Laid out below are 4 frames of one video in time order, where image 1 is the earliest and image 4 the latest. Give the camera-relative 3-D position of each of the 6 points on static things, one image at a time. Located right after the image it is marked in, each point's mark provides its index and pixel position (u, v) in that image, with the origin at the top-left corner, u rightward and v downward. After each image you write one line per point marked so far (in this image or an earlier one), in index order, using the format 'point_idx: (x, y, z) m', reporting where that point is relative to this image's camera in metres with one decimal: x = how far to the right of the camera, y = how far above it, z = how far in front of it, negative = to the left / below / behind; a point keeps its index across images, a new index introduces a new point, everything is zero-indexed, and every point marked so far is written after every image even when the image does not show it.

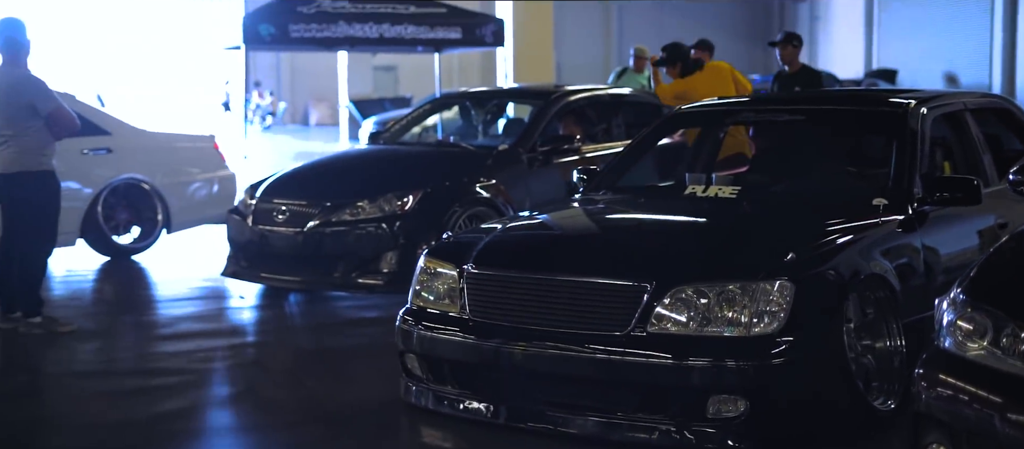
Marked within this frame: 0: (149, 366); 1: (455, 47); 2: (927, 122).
0: (-1.8, -0.7, +6.3) m
1: (-0.6, +2.1, +14.5) m
2: (+1.9, +0.5, +5.9) m
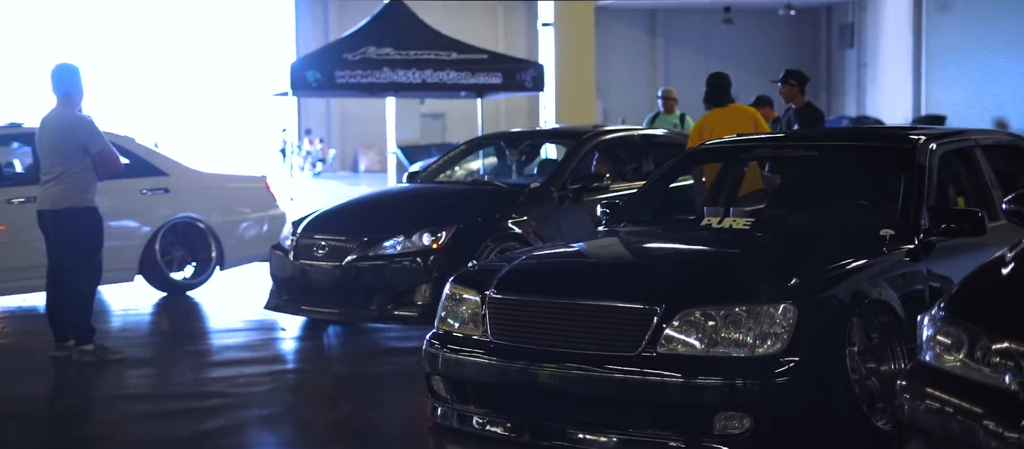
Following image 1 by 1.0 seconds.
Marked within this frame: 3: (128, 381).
0: (-1.7, -0.9, +6.7) m
1: (-0.2, +1.6, +14.9) m
2: (+2.1, +0.3, +6.1) m
3: (-2.1, -0.9, +6.9) m
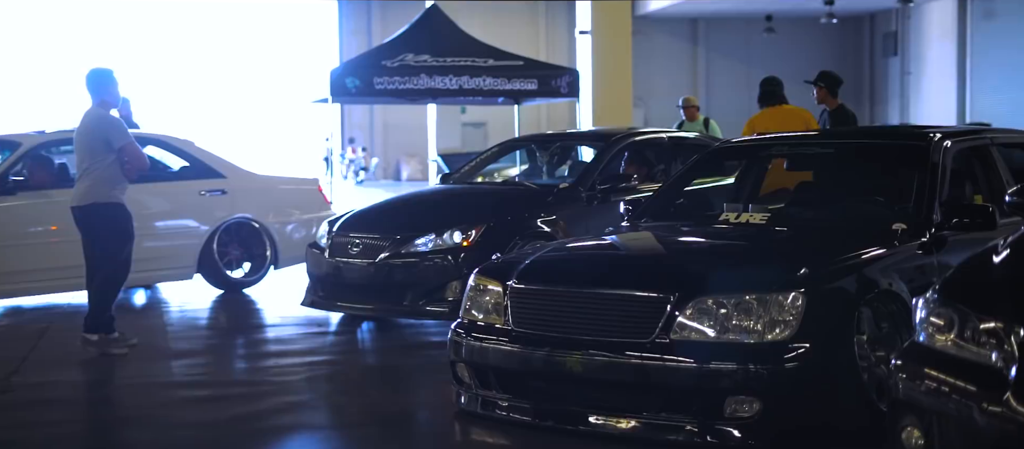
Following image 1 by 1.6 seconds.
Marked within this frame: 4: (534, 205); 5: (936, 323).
0: (-1.6, -0.8, +6.9) m
1: (+0.3, +1.5, +15.1) m
2: (+2.2, +0.4, +6.3) m
3: (-2.0, -0.8, +7.2) m
4: (+0.1, +0.1, +8.6) m
5: (+1.3, -0.3, +4.0) m
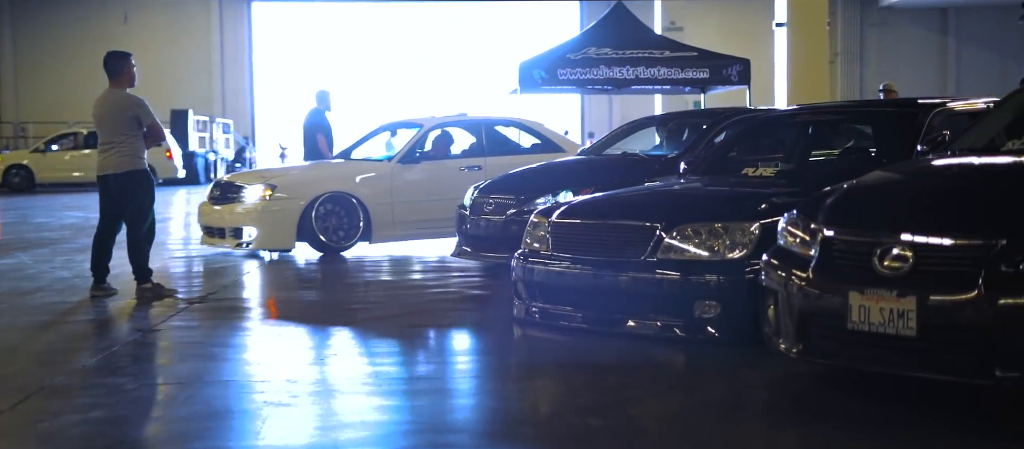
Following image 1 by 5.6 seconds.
0: (-1.0, -0.5, +8.8) m
1: (+2.5, +1.8, +16.4) m
2: (+2.5, +0.6, +7.4) m
3: (-1.3, -0.5, +9.2) m
4: (+1.0, +0.4, +10.1) m
5: (+1.2, 0.0, +5.3) m
